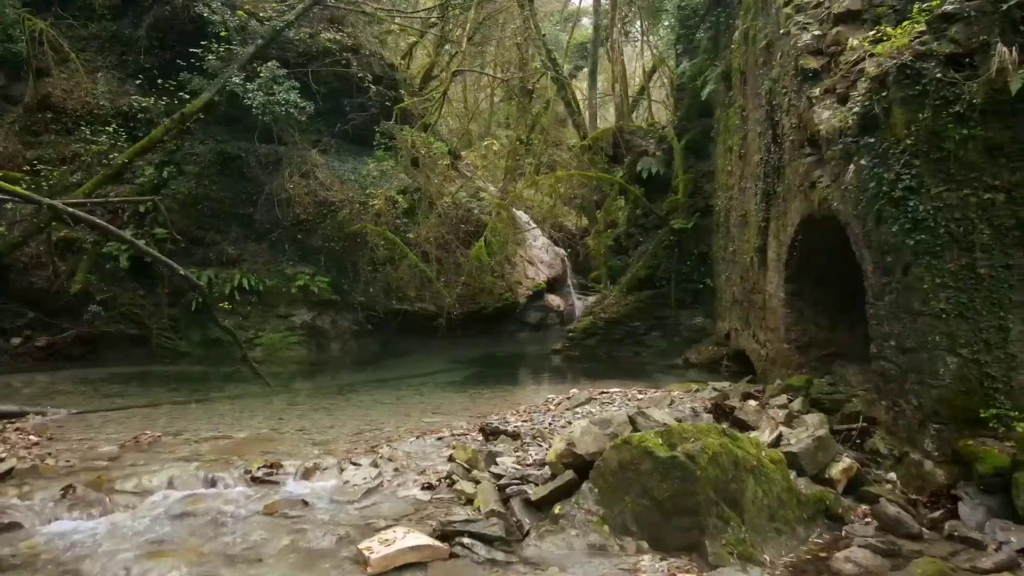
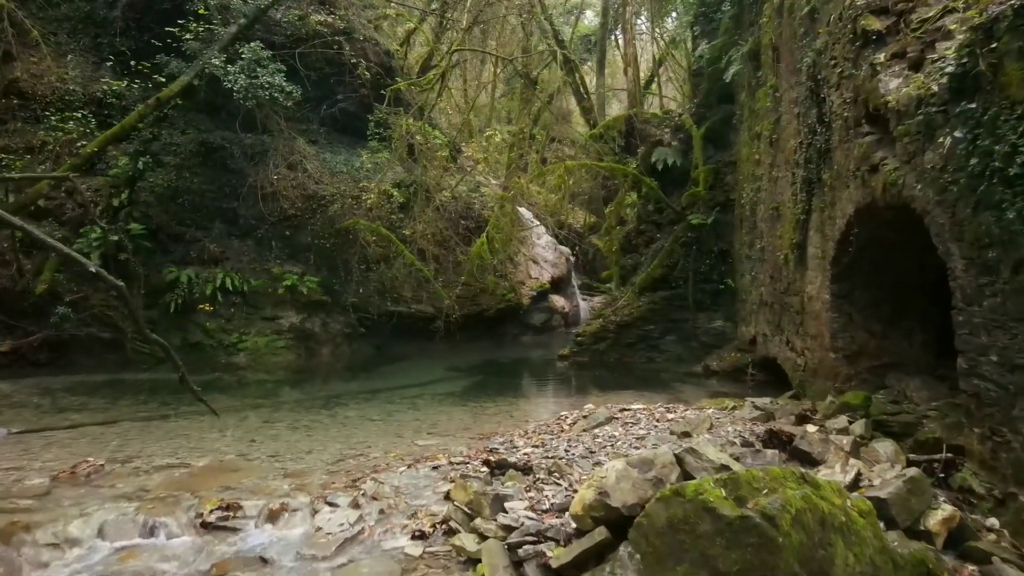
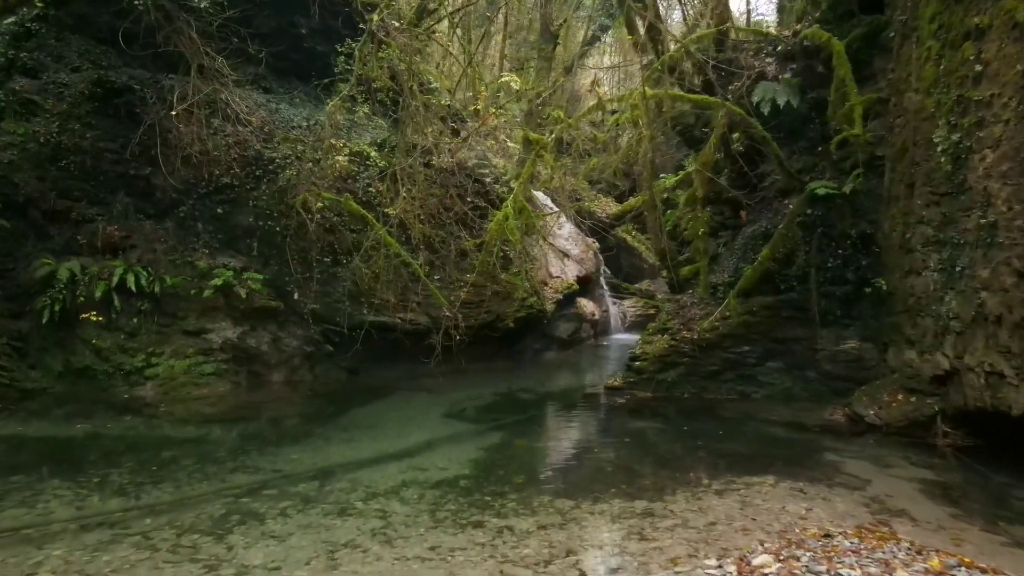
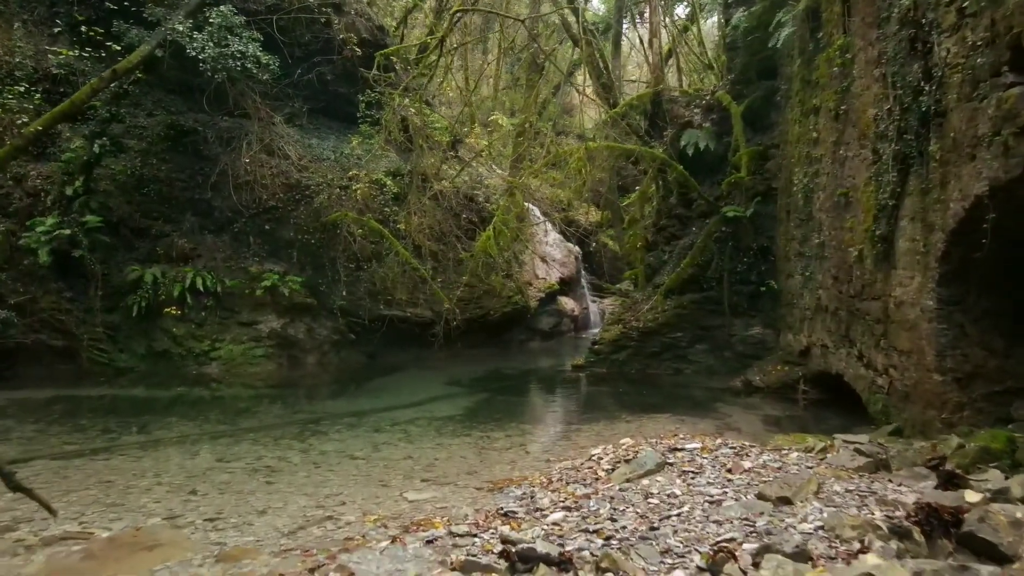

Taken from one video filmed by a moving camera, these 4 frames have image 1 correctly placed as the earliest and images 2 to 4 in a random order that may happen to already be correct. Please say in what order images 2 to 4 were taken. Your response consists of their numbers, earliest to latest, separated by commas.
2, 4, 3
